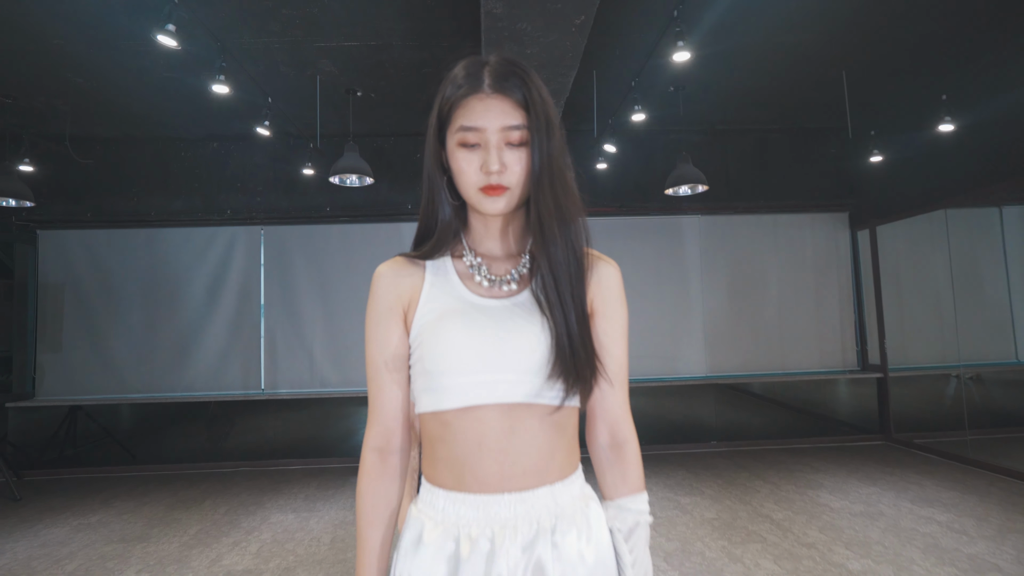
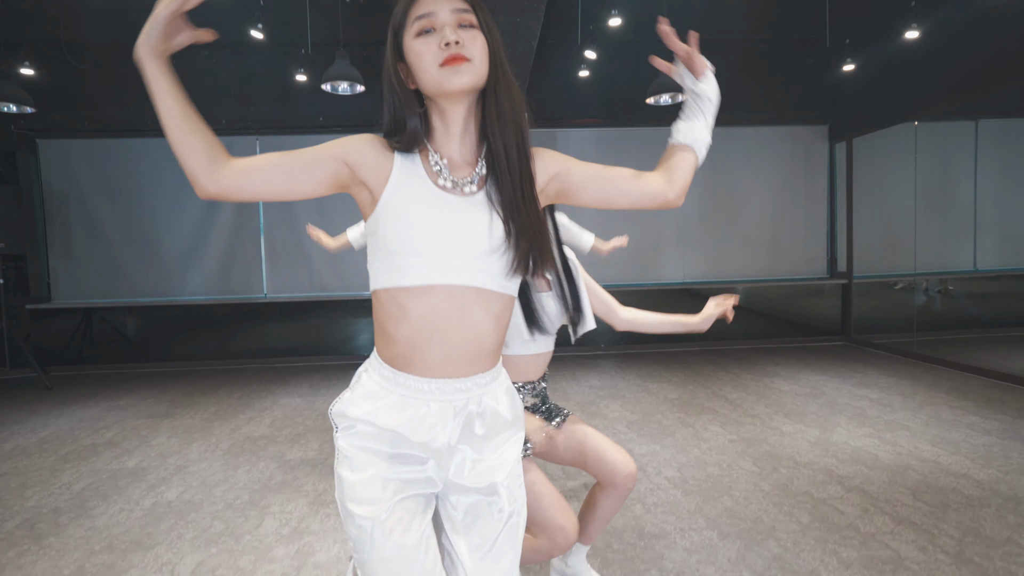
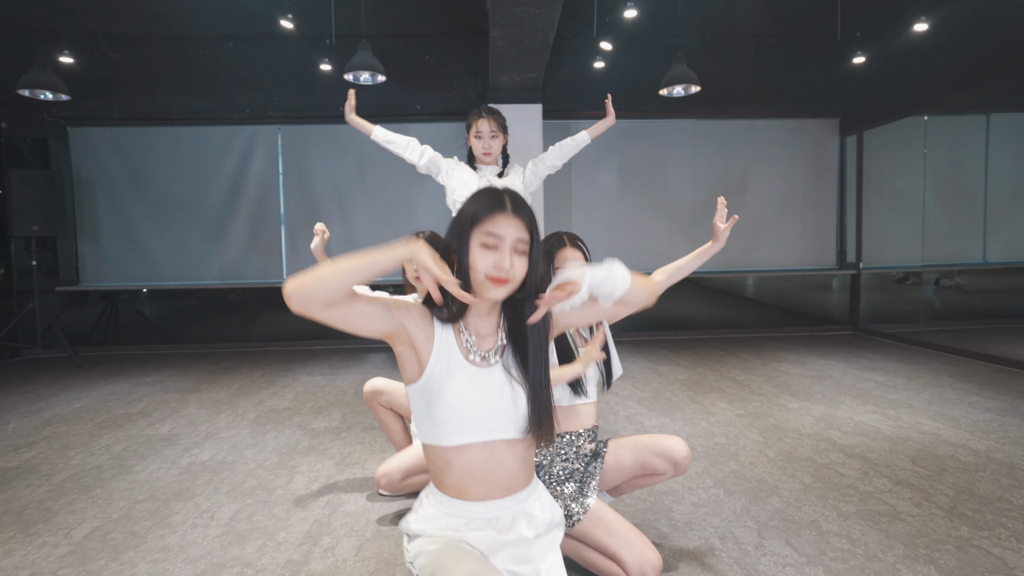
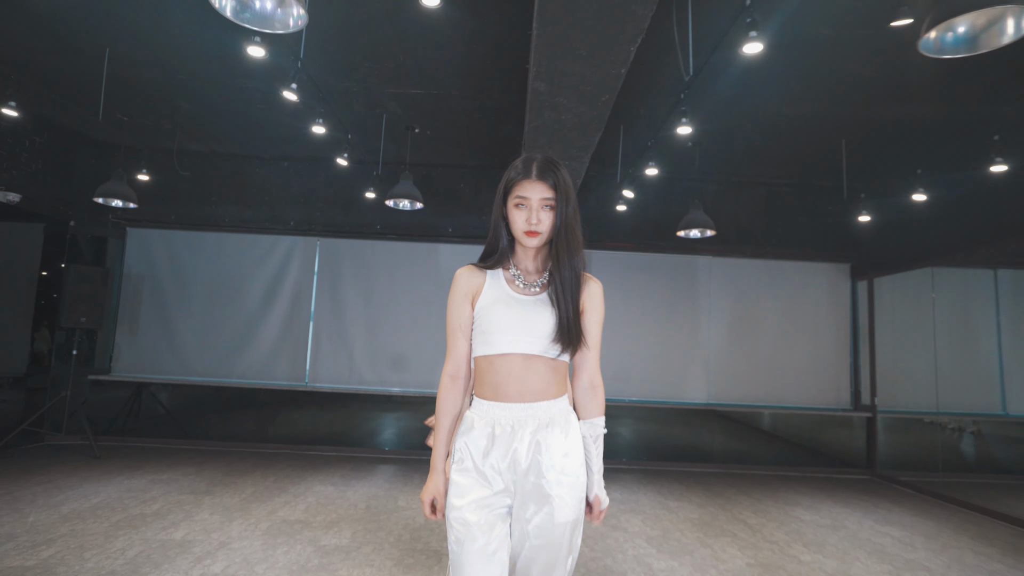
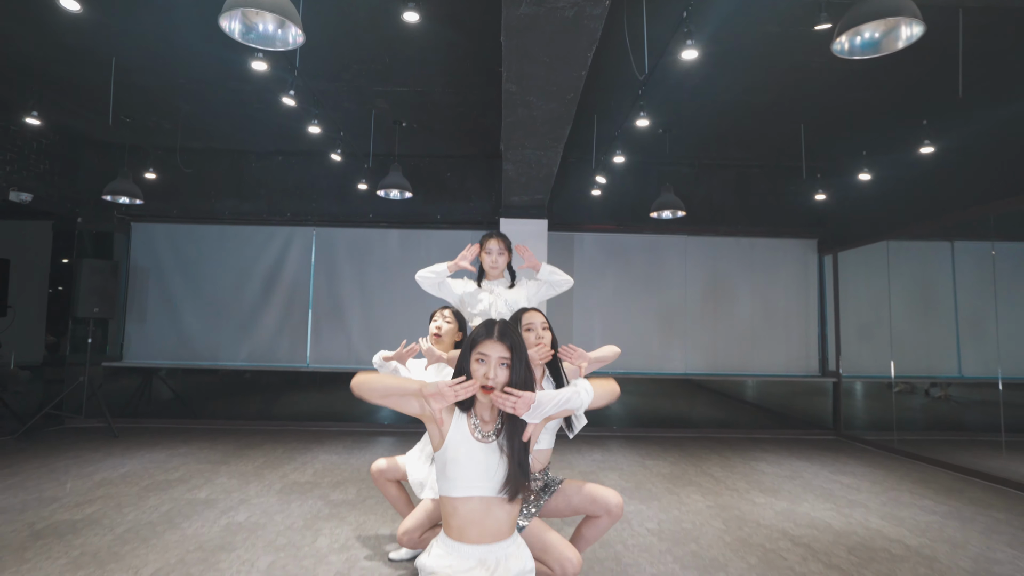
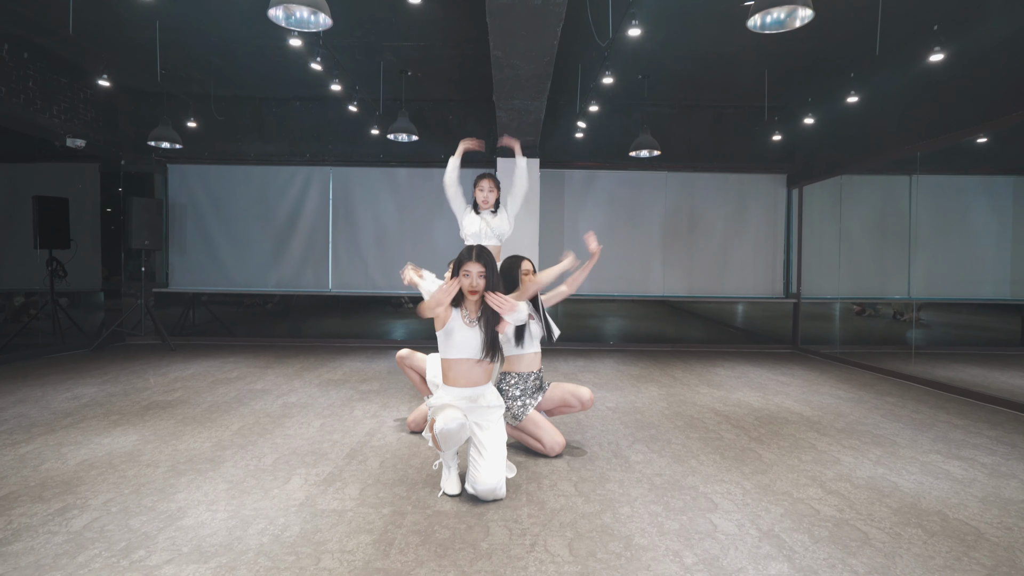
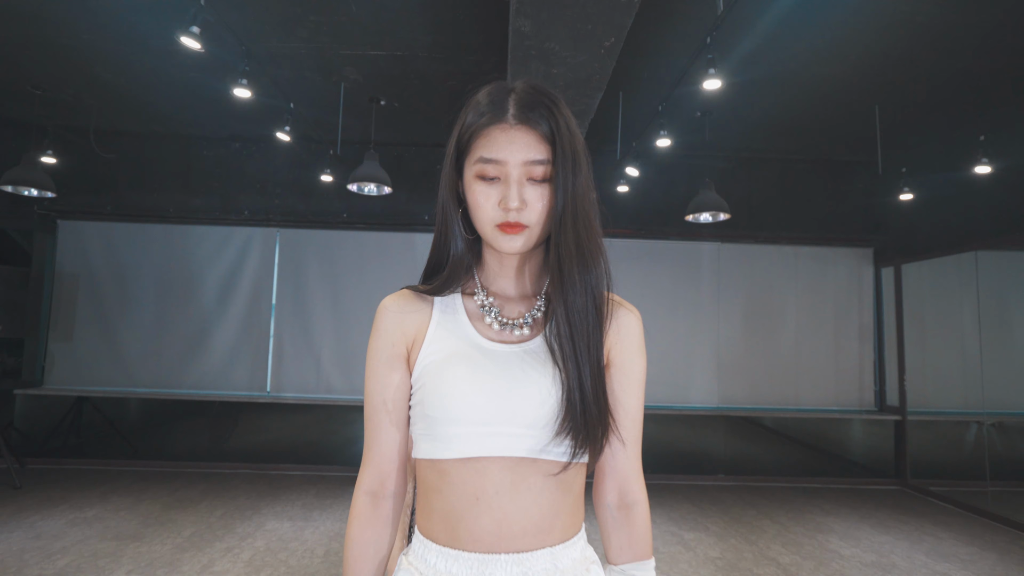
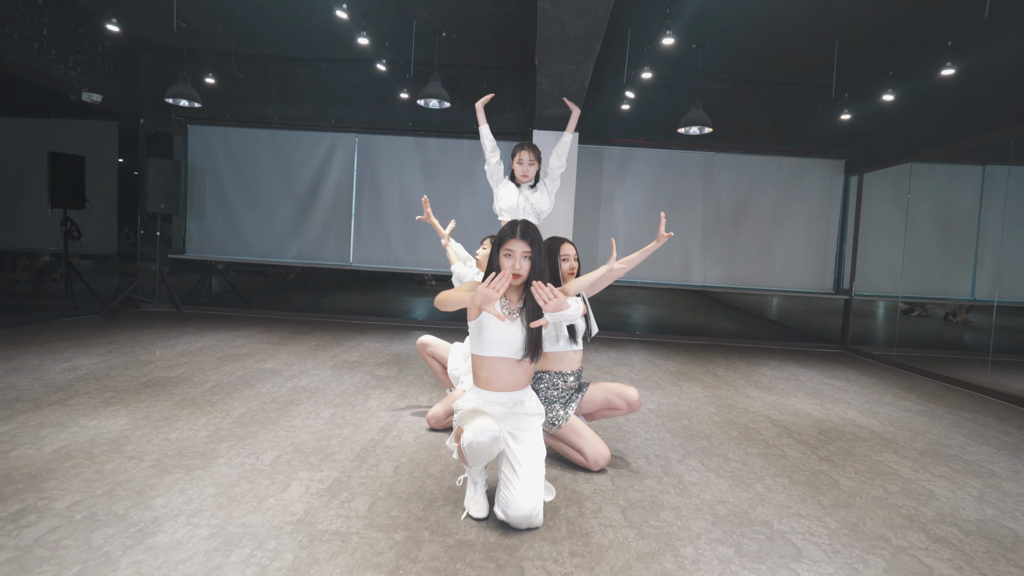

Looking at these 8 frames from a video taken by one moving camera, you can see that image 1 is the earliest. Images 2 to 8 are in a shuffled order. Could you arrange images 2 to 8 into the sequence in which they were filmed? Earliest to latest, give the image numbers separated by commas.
7, 4, 5, 6, 8, 3, 2
